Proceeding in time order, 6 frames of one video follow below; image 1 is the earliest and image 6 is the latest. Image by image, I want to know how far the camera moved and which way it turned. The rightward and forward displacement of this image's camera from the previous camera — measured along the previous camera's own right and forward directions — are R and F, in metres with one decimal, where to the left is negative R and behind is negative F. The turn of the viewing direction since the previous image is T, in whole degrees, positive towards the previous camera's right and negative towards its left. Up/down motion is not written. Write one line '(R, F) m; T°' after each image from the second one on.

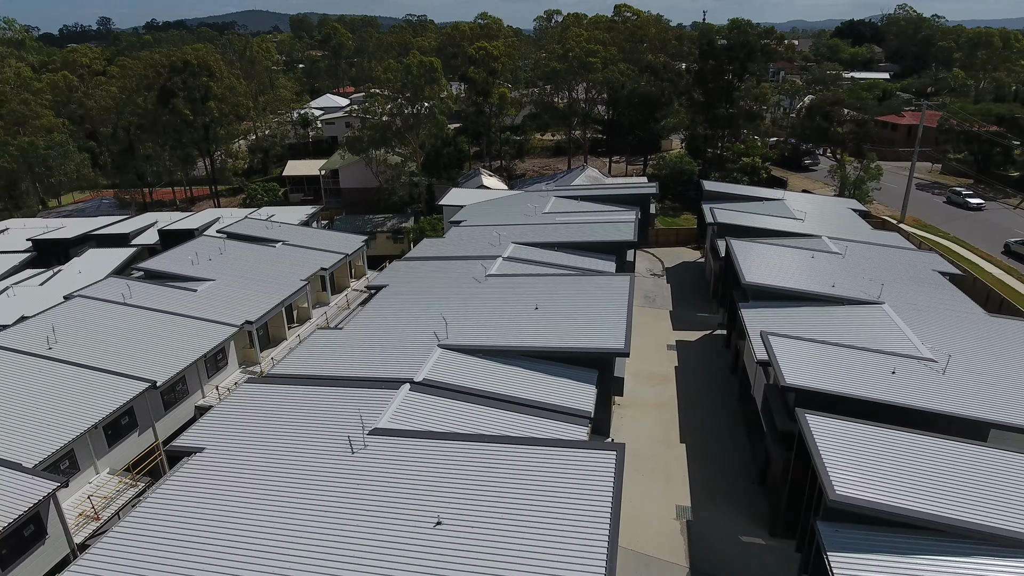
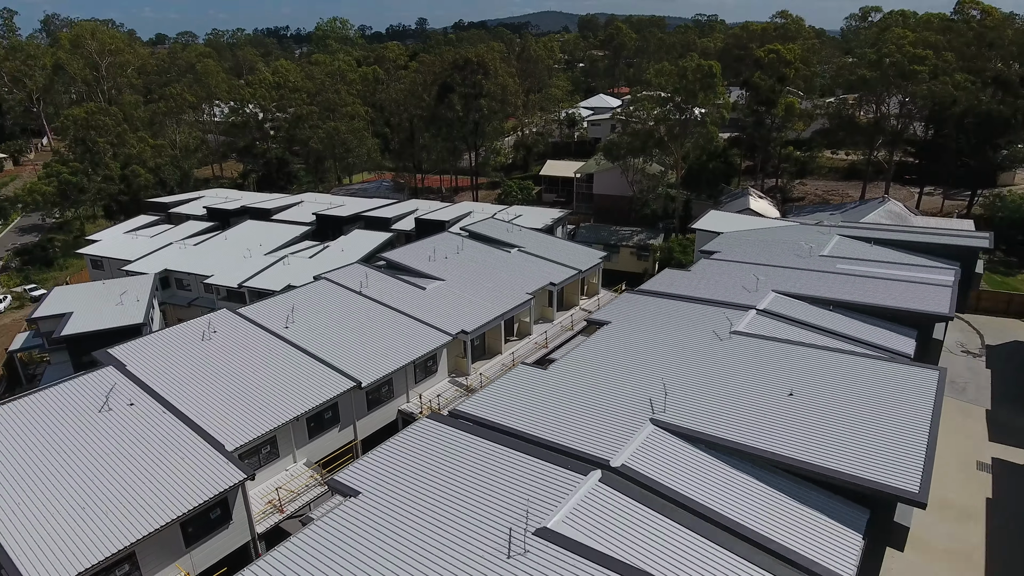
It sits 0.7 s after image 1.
(0.0, +3.4) m; -22°
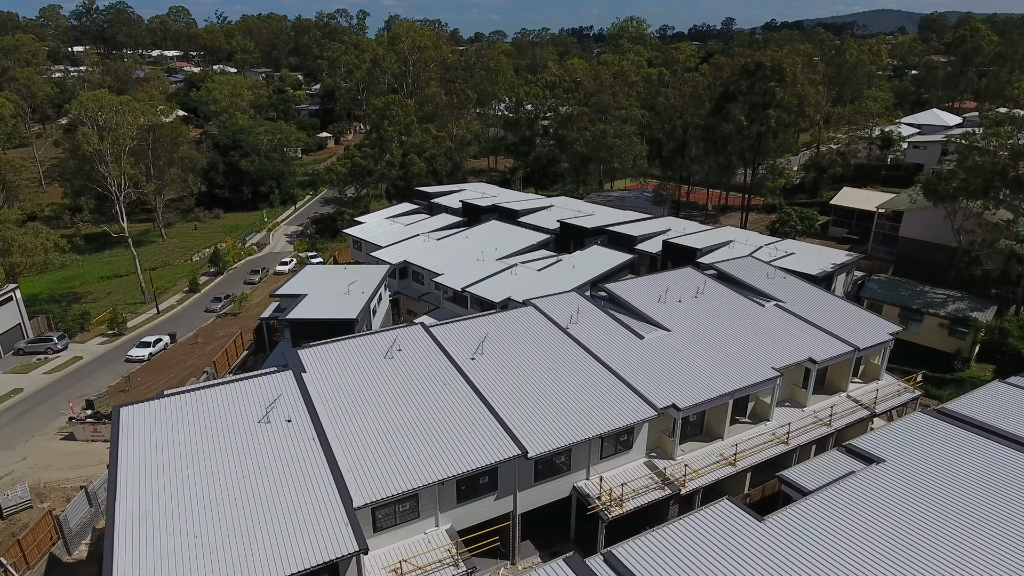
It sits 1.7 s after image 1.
(+0.7, +4.5) m; -23°
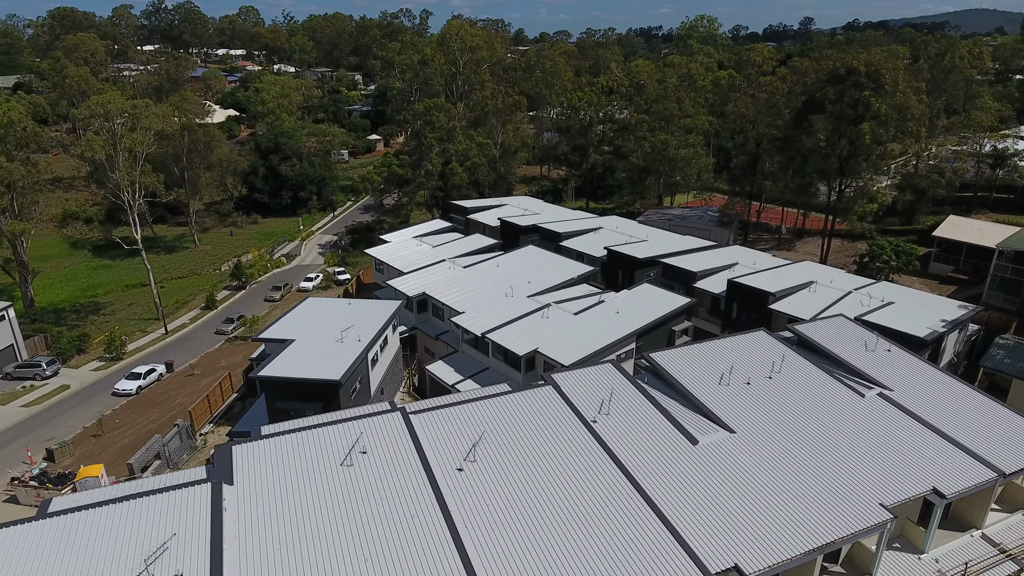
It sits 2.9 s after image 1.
(+1.1, +5.1) m; -5°
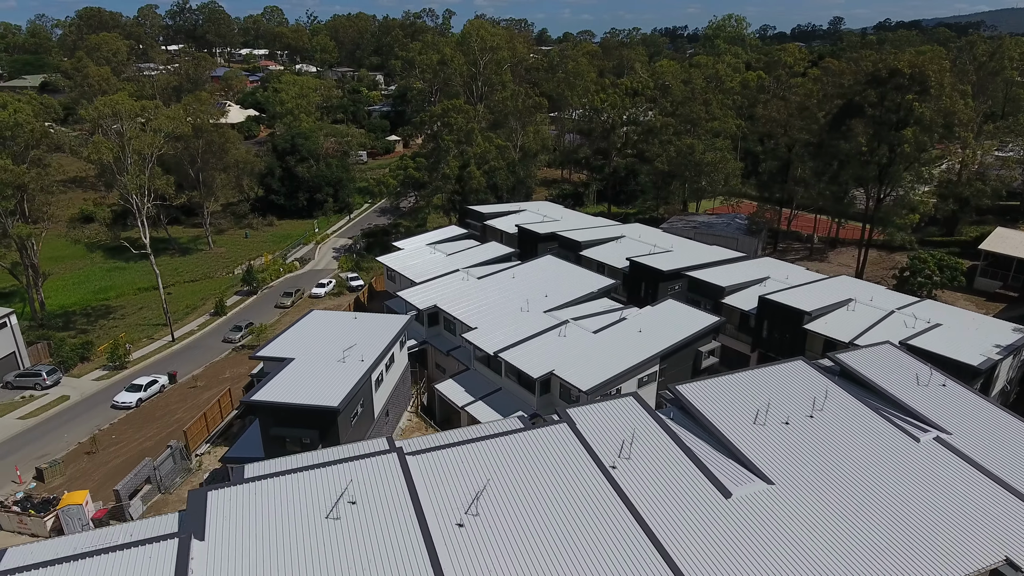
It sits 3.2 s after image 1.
(+0.2, +1.7) m; -2°
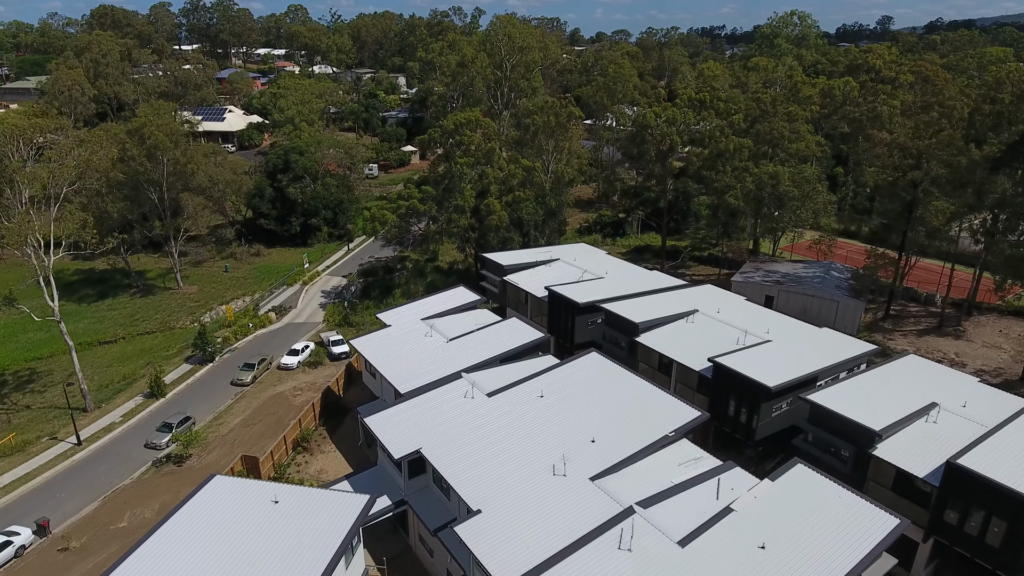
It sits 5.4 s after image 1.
(-0.1, +10.7) m; -2°
